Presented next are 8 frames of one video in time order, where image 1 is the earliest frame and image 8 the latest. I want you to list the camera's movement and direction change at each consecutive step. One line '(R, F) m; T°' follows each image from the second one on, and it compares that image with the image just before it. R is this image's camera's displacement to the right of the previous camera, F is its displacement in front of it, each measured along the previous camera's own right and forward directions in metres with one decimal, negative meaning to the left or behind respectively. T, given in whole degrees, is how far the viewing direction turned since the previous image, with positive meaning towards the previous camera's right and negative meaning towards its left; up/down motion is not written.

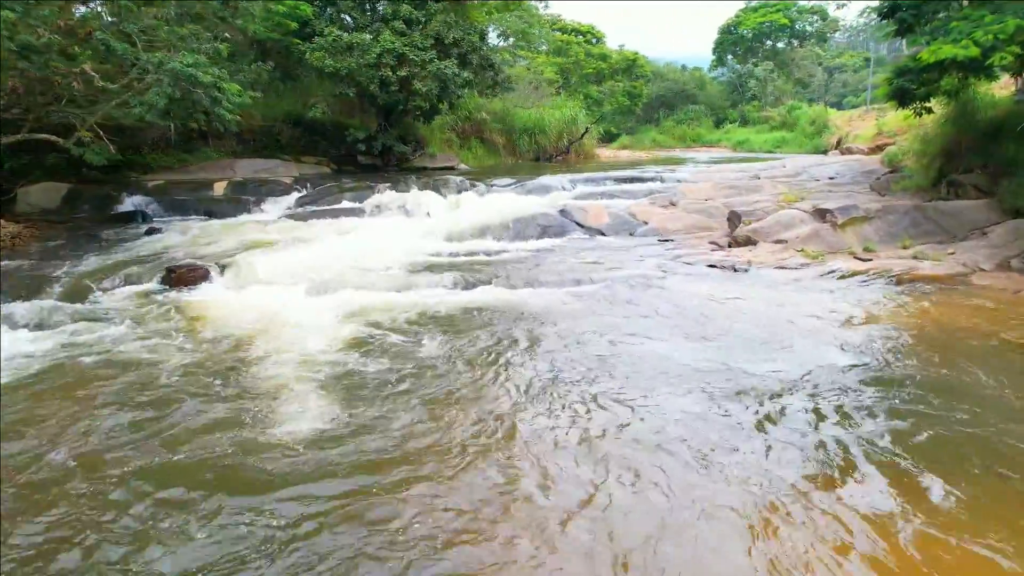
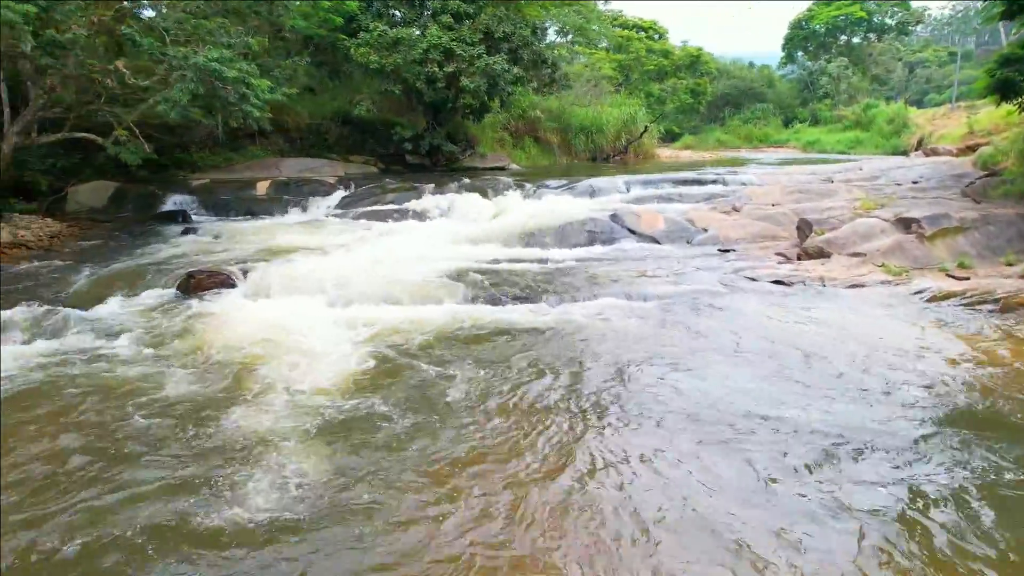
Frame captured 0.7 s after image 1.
(+0.2, +0.7) m; -5°
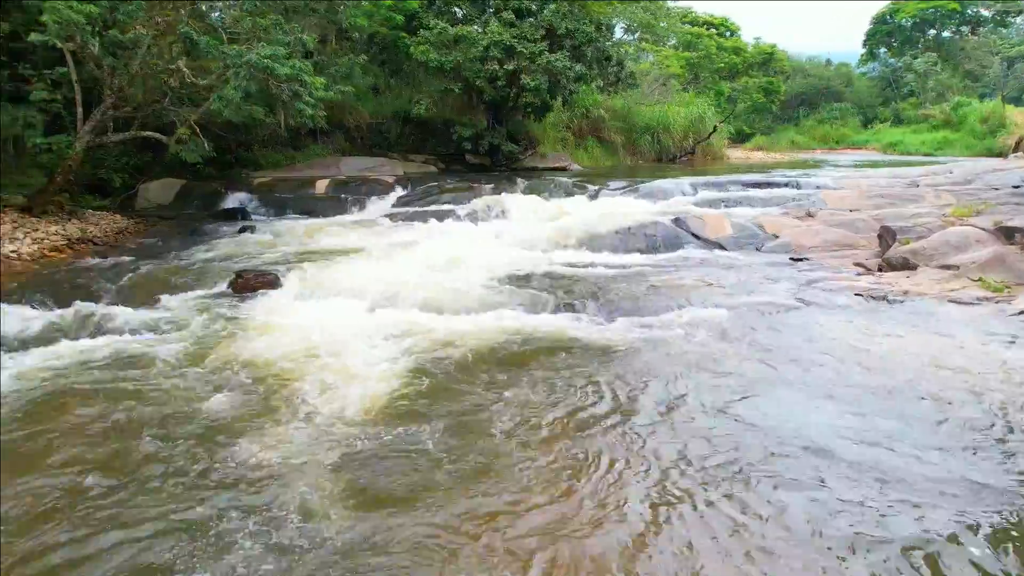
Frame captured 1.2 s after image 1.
(+0.1, +0.4) m; -5°
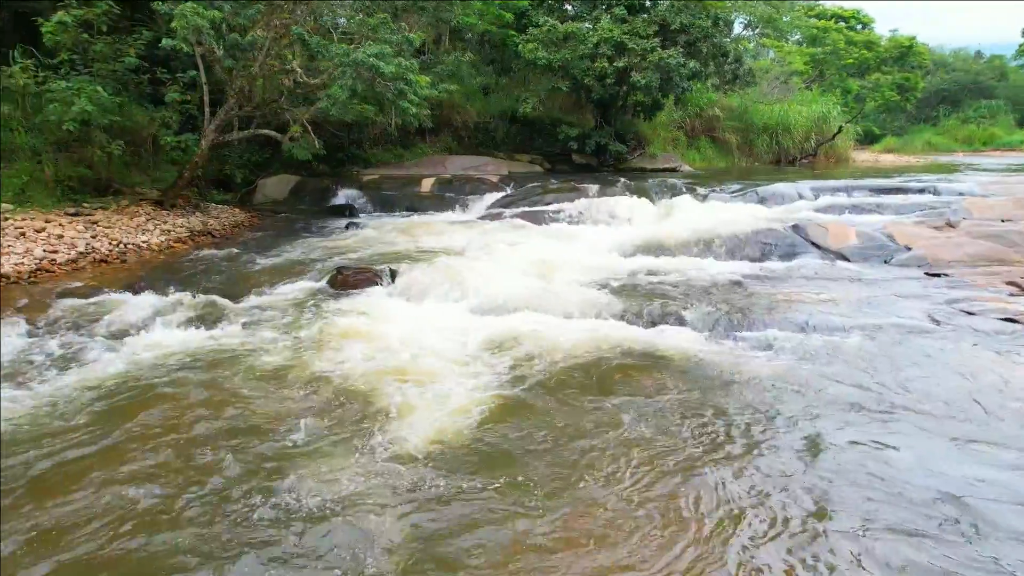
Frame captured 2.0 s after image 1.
(+0.1, +0.3) m; -9°
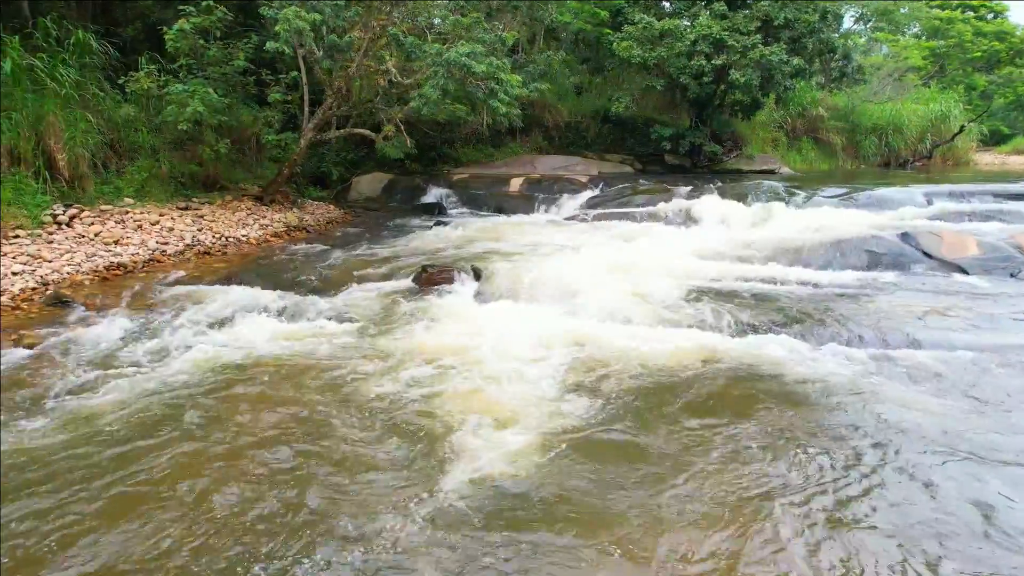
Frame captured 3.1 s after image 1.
(0.0, +0.1) m; -7°
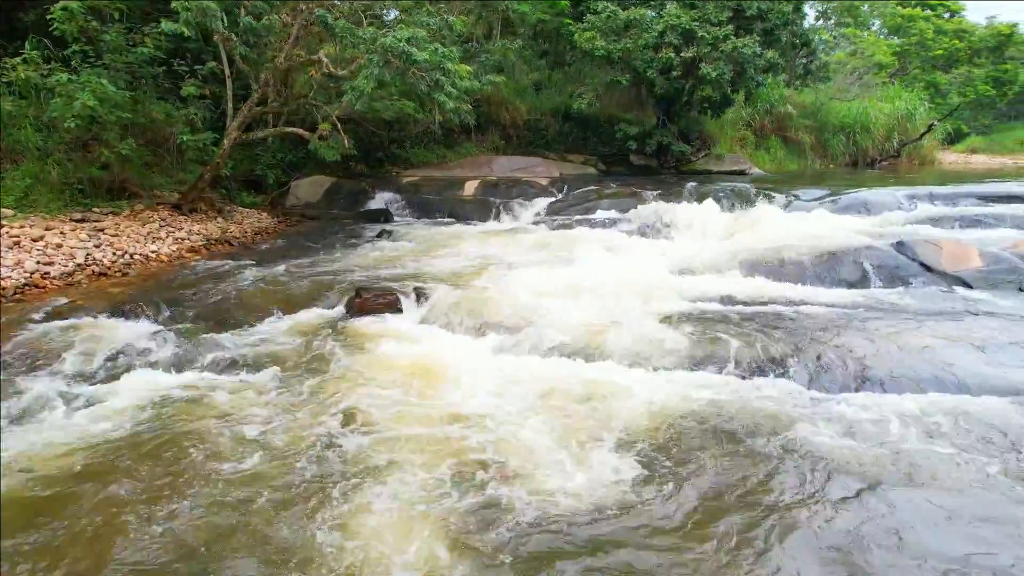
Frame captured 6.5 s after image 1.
(+0.1, +1.1) m; +3°
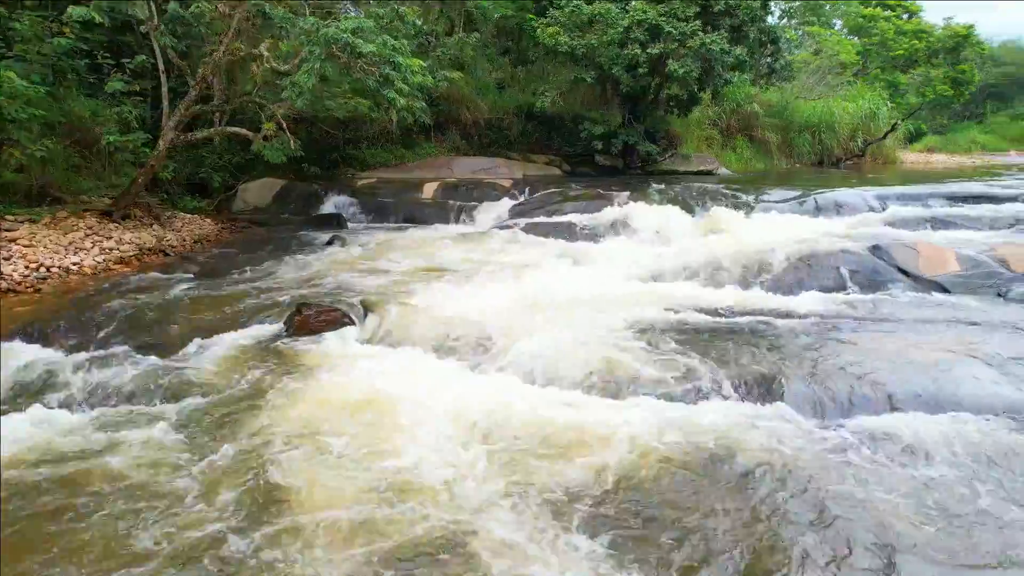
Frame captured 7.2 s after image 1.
(+0.1, +0.5) m; +3°
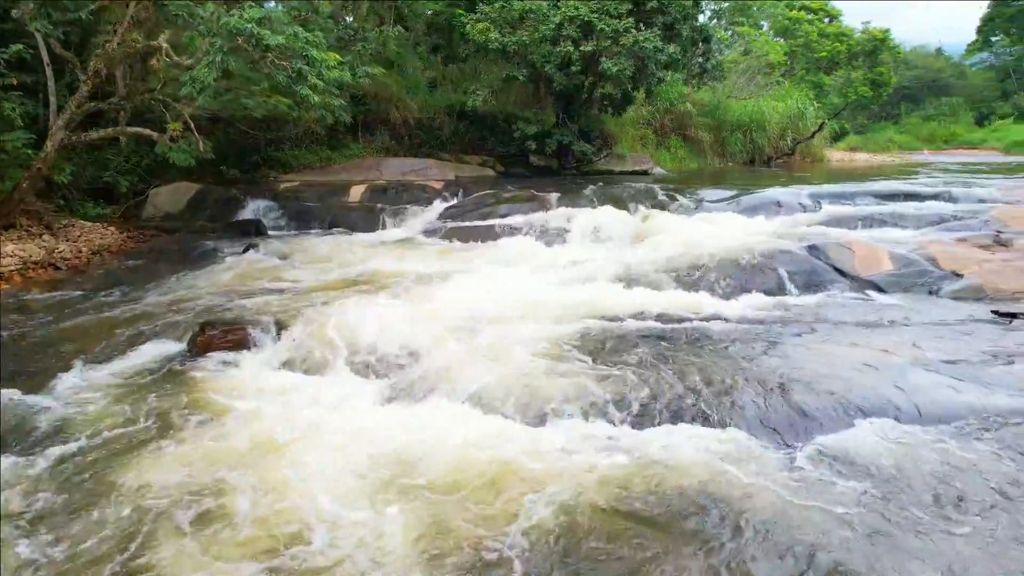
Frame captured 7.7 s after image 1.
(+0.1, +0.4) m; +5°
